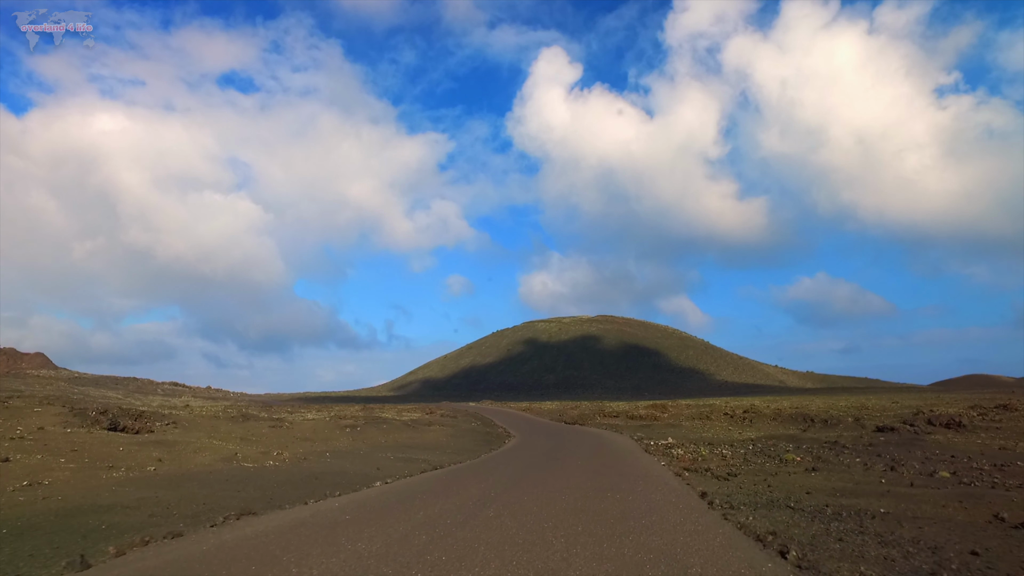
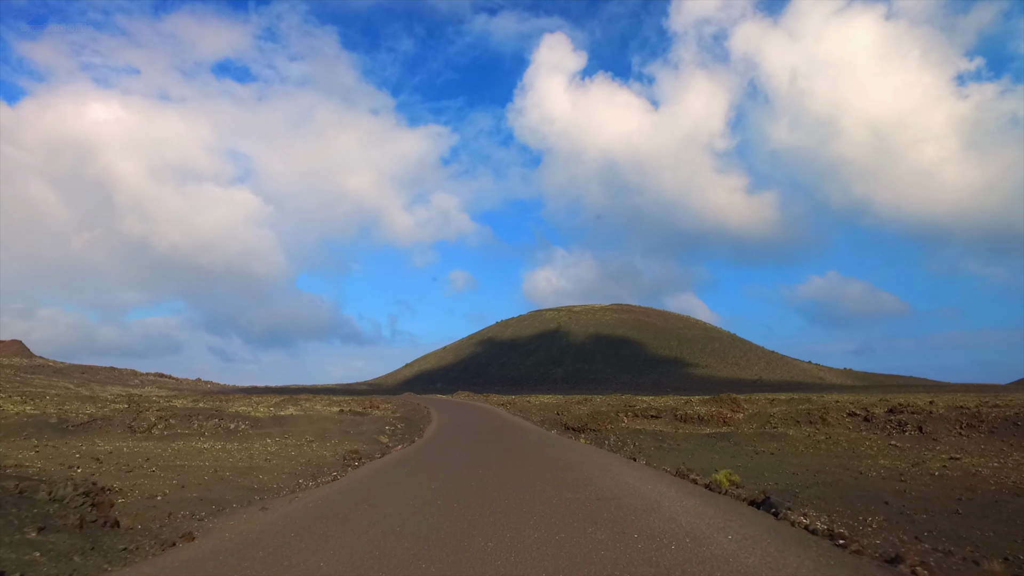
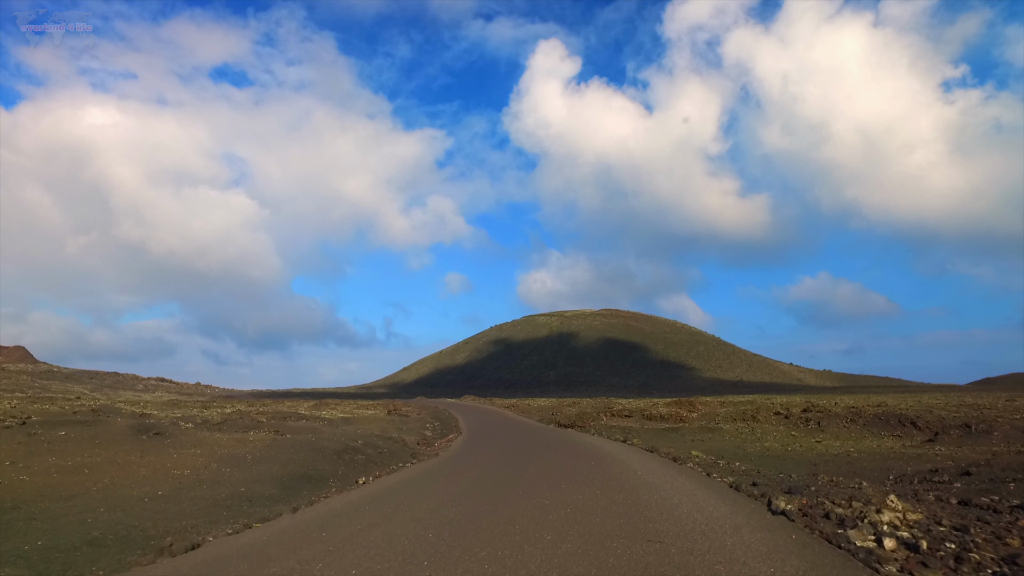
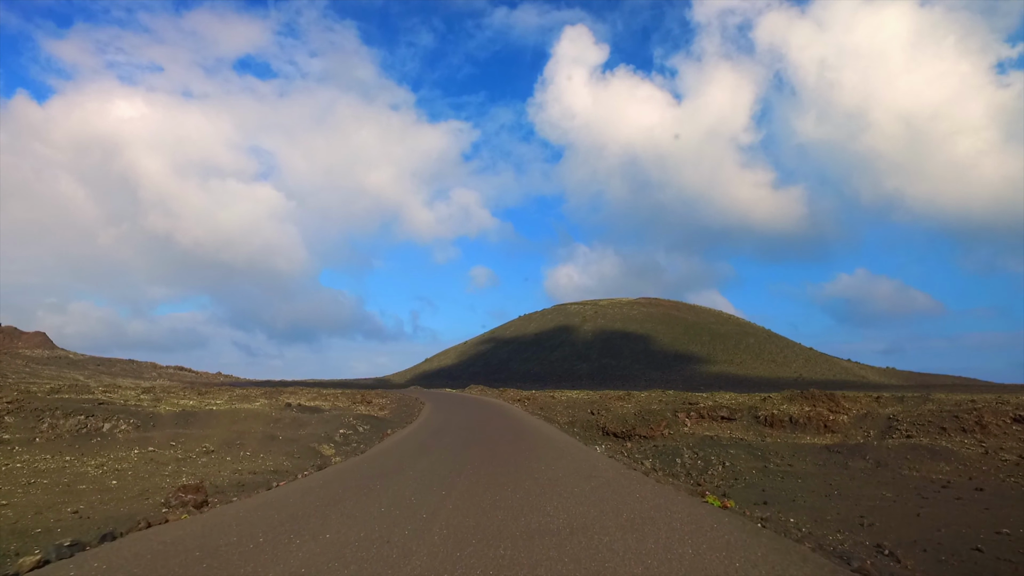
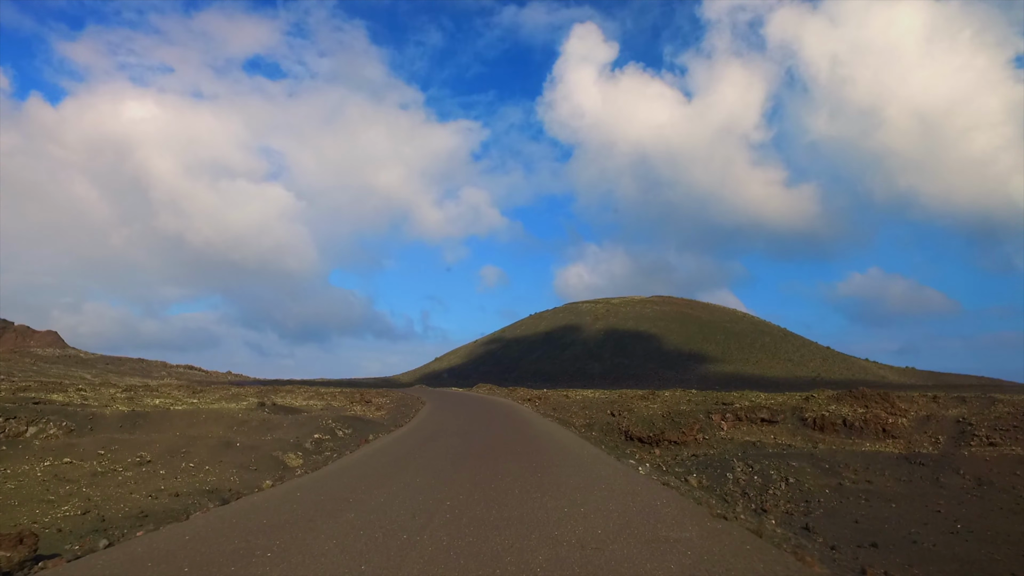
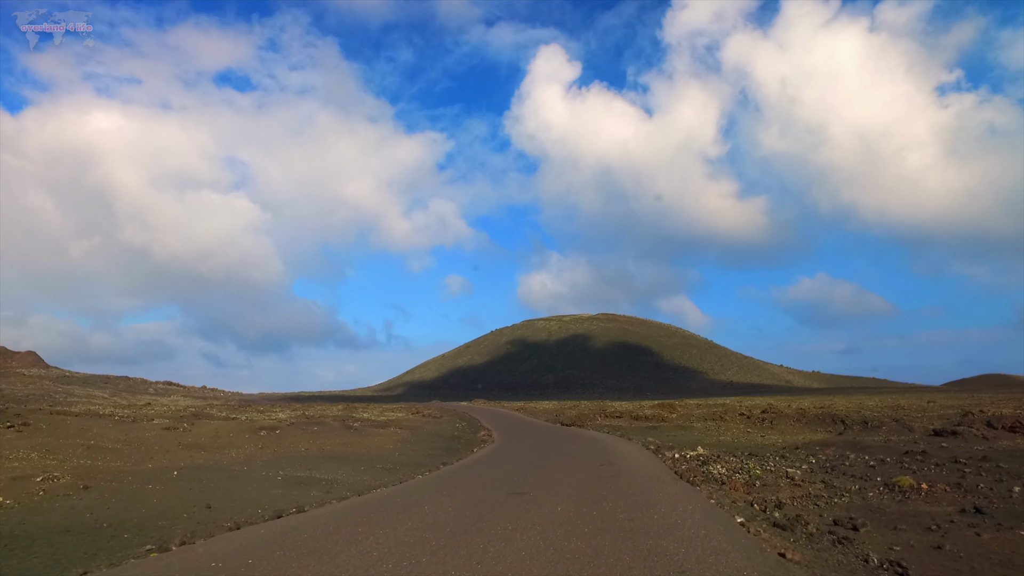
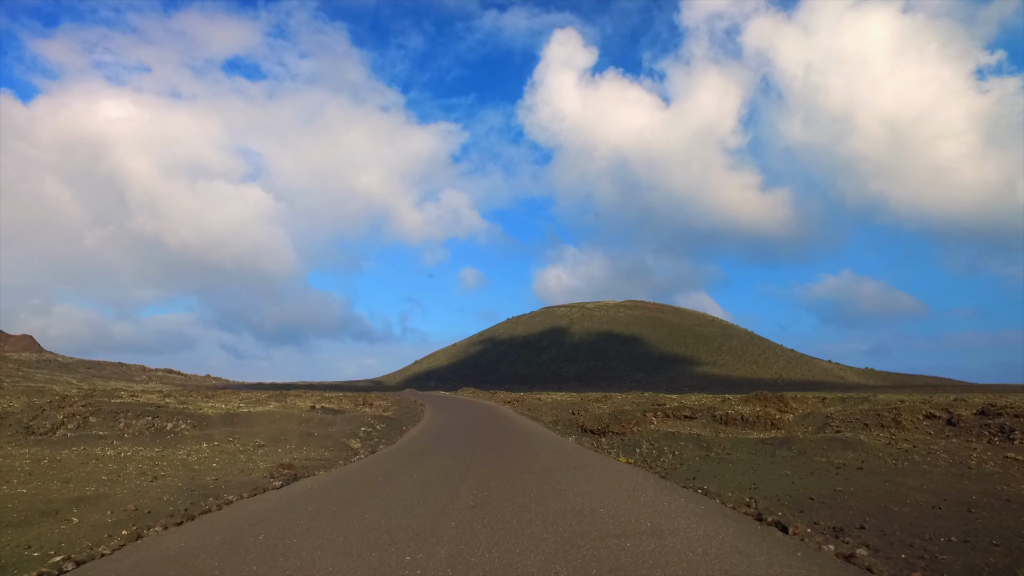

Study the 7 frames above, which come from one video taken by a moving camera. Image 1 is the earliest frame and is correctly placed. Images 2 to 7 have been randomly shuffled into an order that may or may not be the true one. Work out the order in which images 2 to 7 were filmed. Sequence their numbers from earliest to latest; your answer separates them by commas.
6, 3, 2, 7, 4, 5
